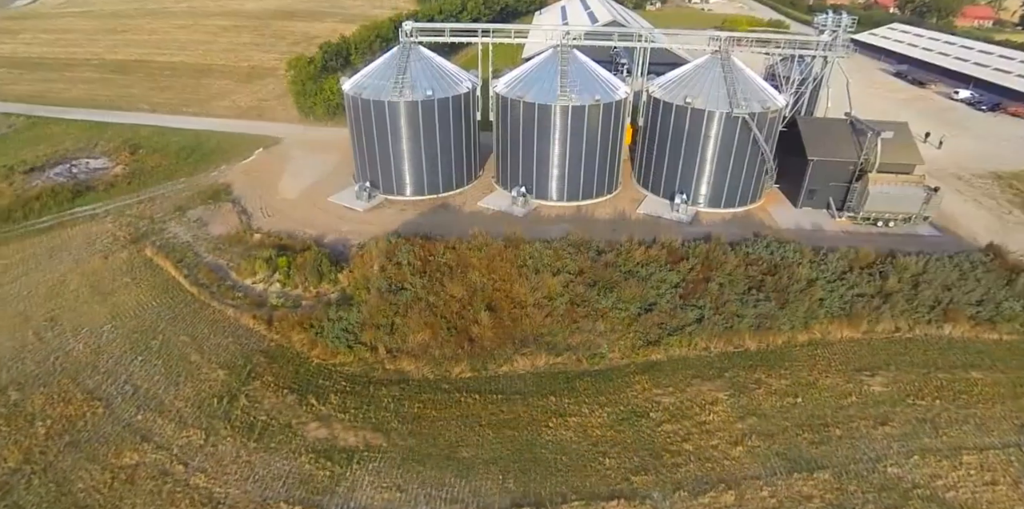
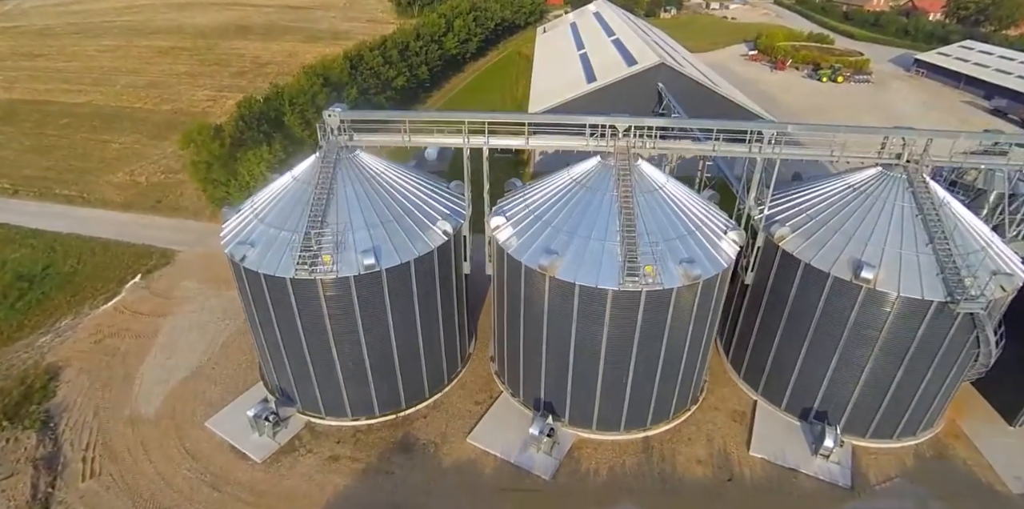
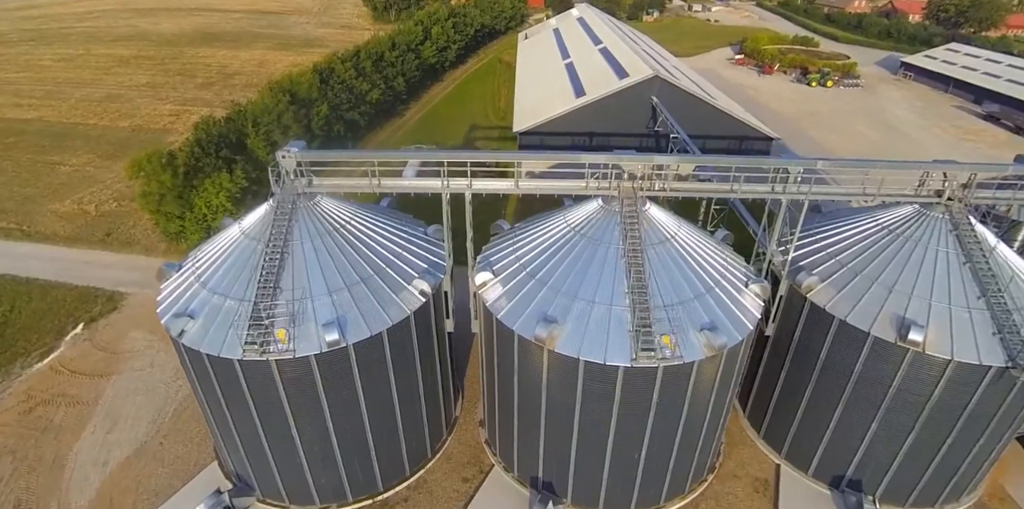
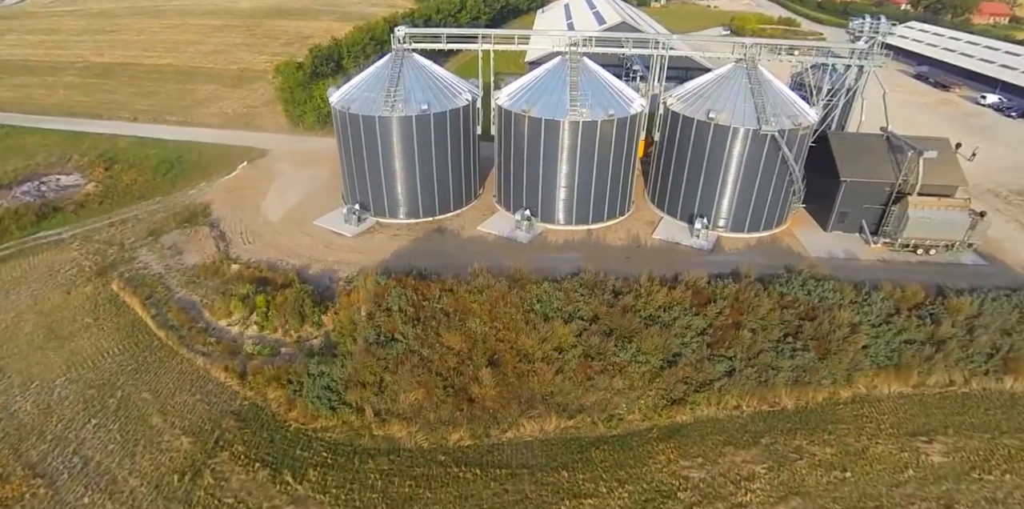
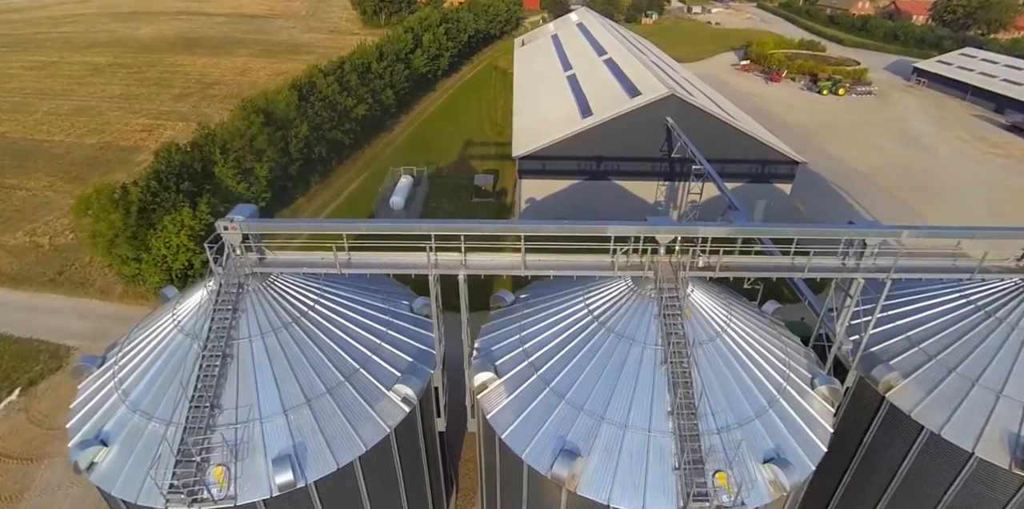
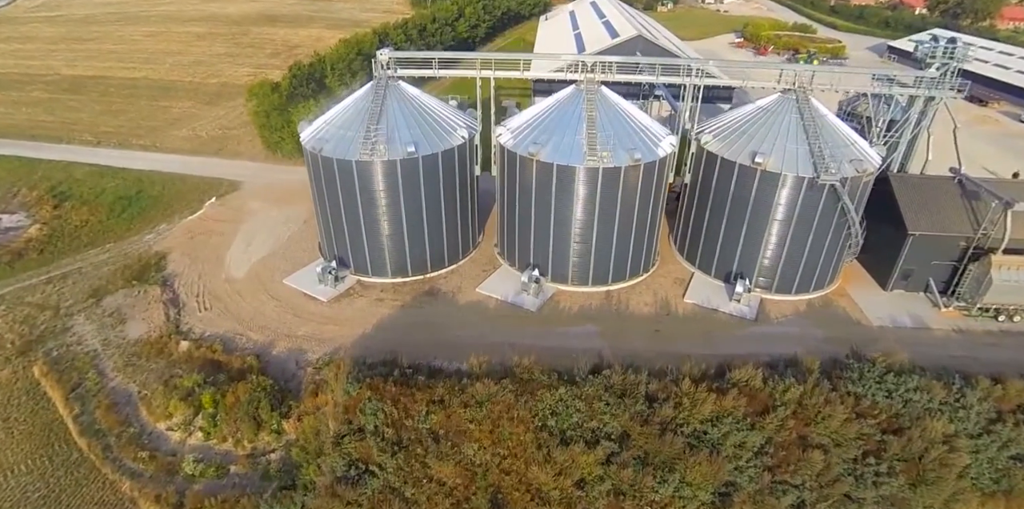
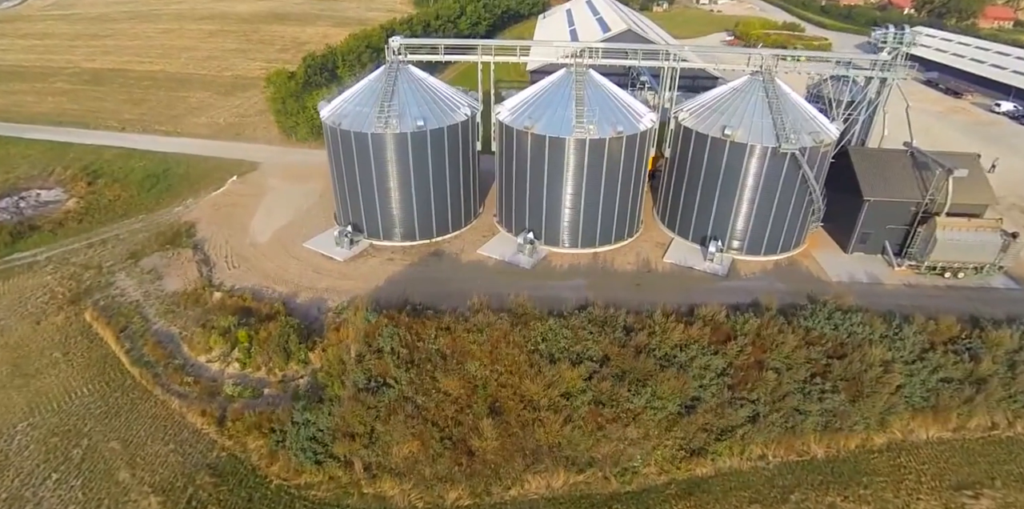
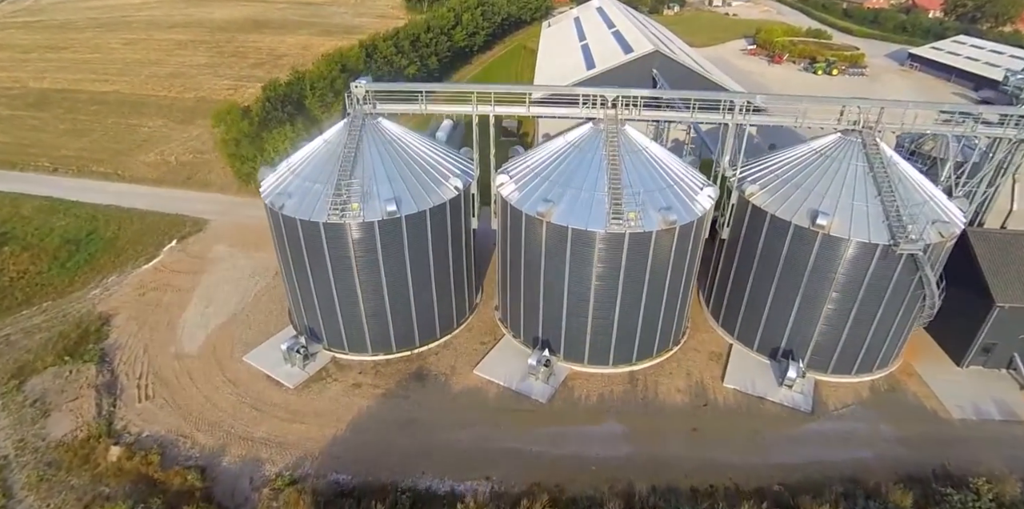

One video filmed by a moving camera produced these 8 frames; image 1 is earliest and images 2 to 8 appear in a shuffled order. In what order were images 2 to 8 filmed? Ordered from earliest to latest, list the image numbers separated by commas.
4, 7, 6, 8, 2, 3, 5
